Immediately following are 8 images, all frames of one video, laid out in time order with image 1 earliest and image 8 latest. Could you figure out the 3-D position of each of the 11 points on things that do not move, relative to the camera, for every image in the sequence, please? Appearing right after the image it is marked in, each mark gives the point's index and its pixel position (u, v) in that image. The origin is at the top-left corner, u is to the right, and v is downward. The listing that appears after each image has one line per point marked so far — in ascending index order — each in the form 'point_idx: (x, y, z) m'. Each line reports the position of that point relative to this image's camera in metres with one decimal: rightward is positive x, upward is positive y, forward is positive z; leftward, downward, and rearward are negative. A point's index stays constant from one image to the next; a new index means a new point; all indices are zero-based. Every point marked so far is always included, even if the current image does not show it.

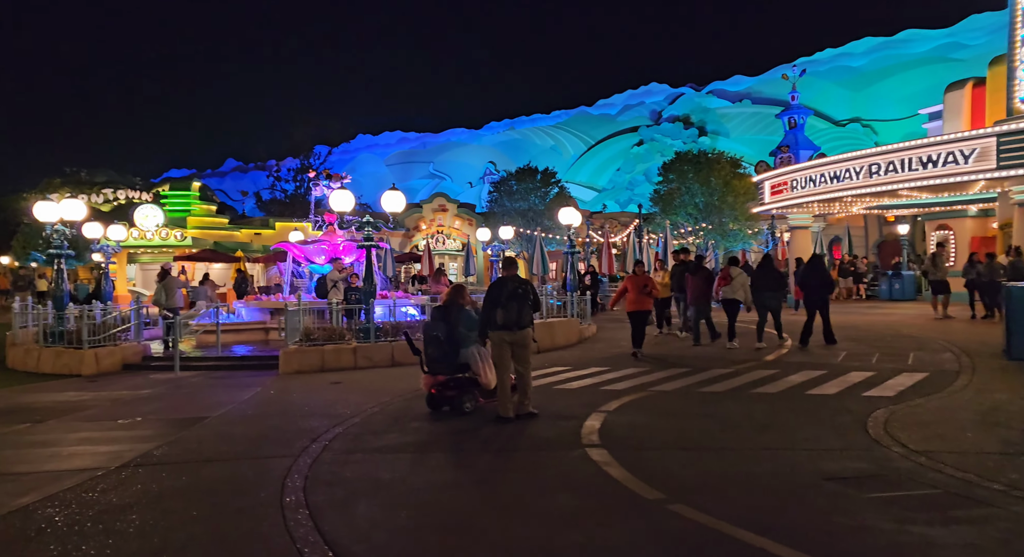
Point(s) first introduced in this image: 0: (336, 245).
0: (-4.3, +0.8, +17.5) m
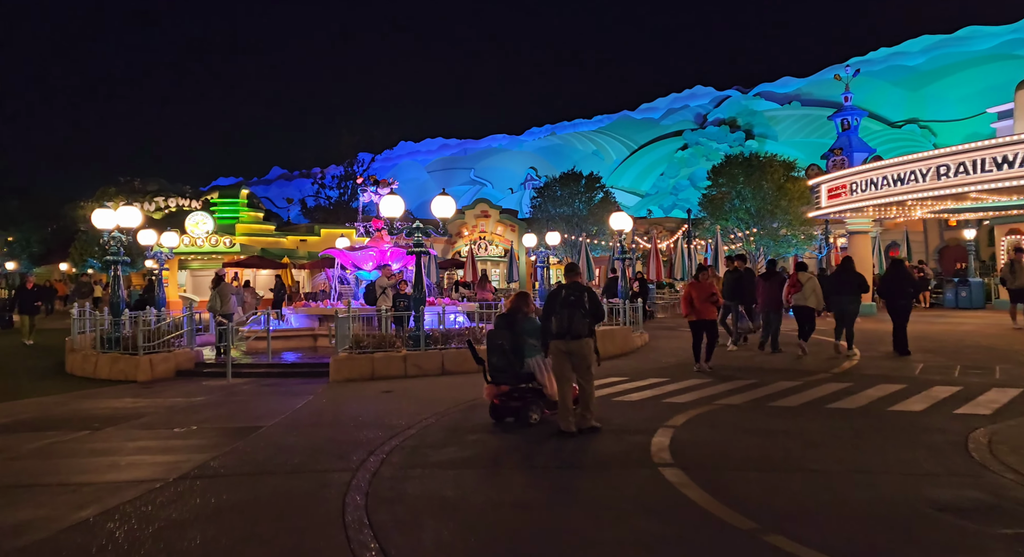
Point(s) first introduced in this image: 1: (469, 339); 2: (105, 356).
0: (-3.1, +0.6, +17.4) m
1: (-0.8, -1.1, +13.0) m
2: (-7.5, -1.4, +13.5) m
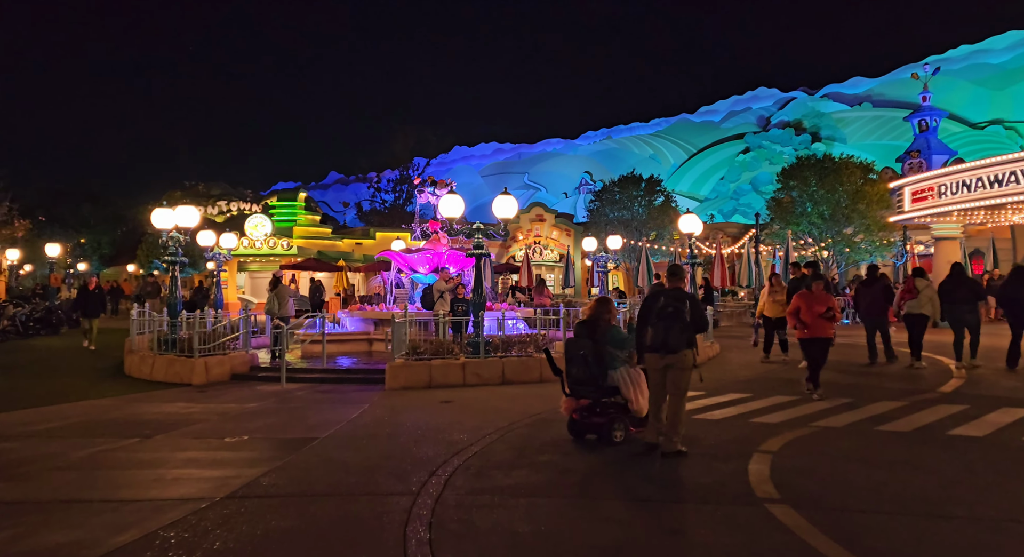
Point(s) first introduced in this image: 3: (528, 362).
0: (-1.7, +0.6, +16.9) m
1: (+0.3, -1.2, +12.4) m
2: (-6.4, -1.5, +13.3) m
3: (+0.3, -1.4, +12.0) m
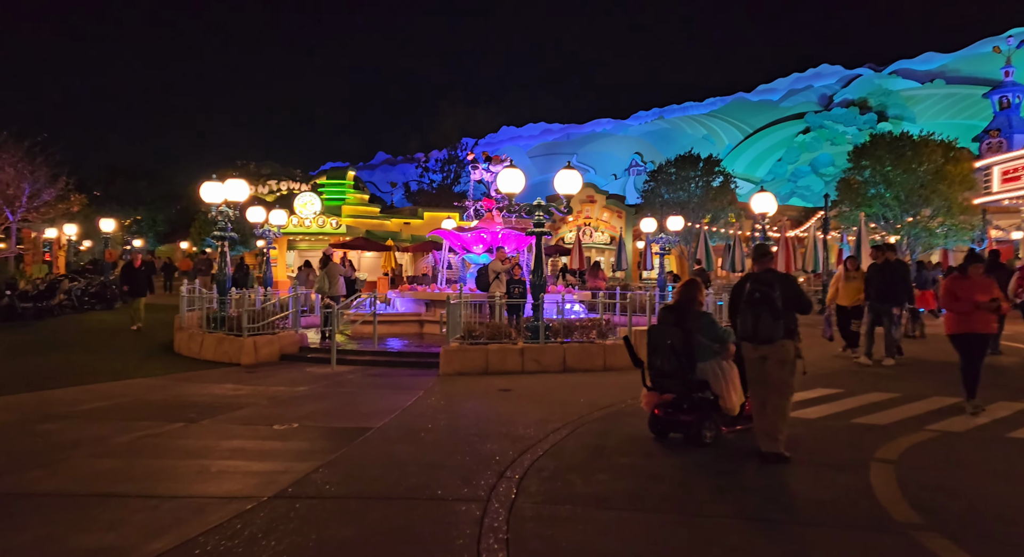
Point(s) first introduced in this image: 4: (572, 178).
0: (-0.4, +1.0, +16.2) m
1: (+1.3, -0.9, +11.6) m
2: (-5.4, -1.0, +12.9) m
3: (+1.2, -1.1, +11.2) m
4: (+1.0, +1.6, +11.4) m
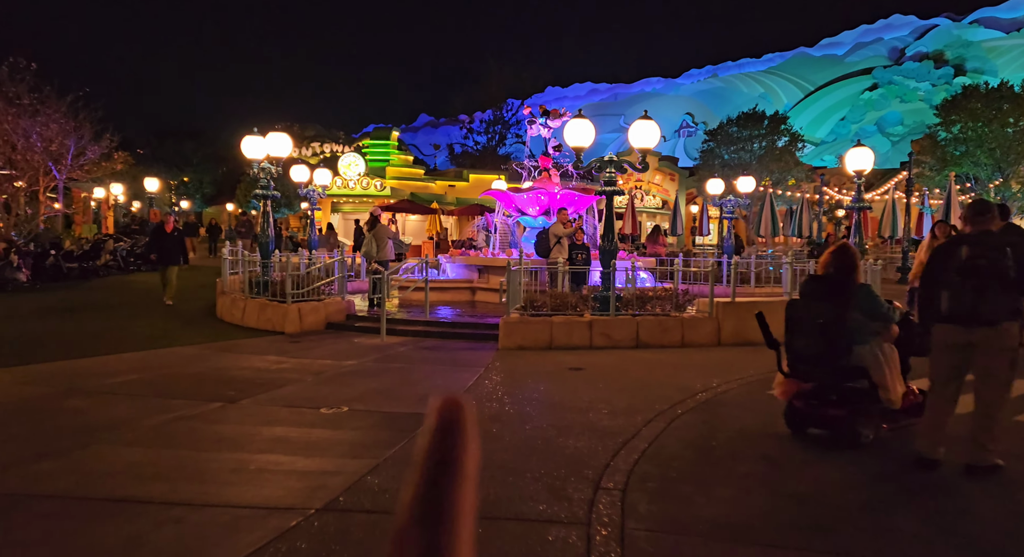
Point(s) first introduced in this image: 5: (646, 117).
0: (+0.8, +1.7, +15.0) m
1: (+2.3, -0.4, +10.4) m
2: (-4.3, -0.4, +12.1) m
3: (+2.1, -0.6, +10.0) m
4: (+1.9, +2.1, +10.2) m
5: (+1.9, +2.3, +10.4) m
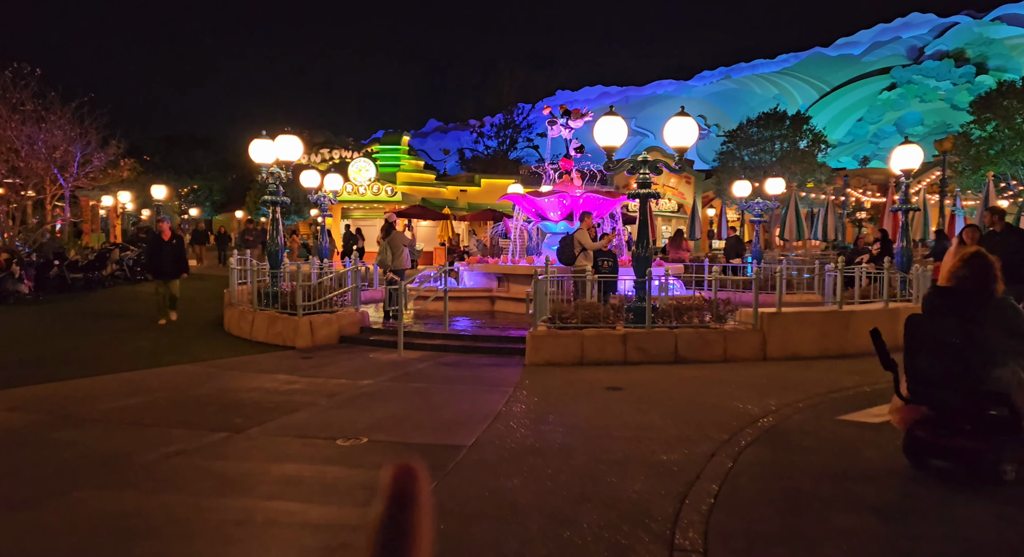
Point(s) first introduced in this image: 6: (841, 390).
0: (+1.2, +1.6, +14.3) m
1: (+2.6, -0.5, +9.6) m
2: (-3.9, -0.6, +11.4) m
3: (+2.5, -0.7, +9.3) m
4: (+2.3, +1.9, +9.4) m
5: (+2.3, +2.2, +9.6) m
6: (+3.4, -1.2, +7.5) m
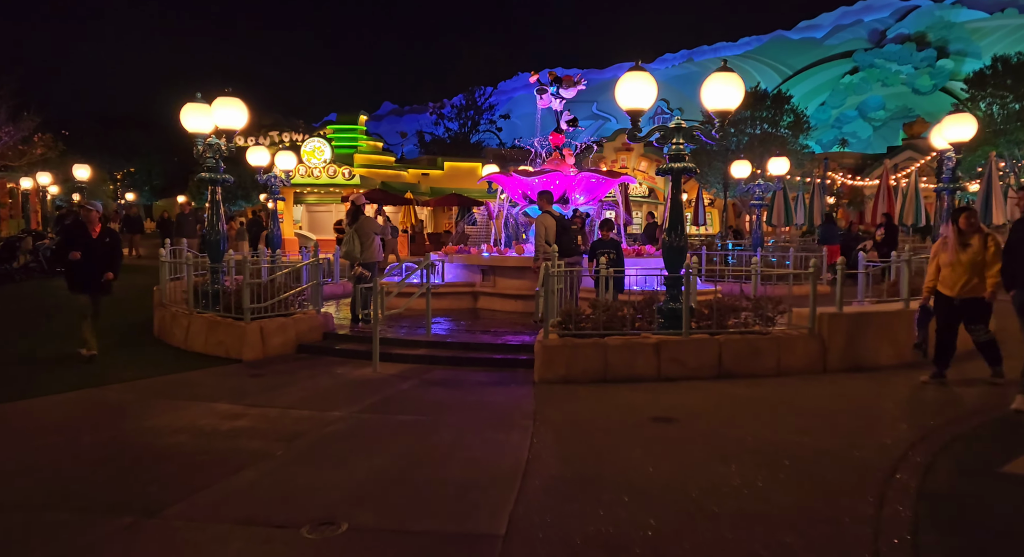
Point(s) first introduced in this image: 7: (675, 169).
0: (+1.0, +1.7, +12.4) m
1: (+2.7, -0.4, +7.9) m
2: (-4.0, -0.5, +9.3) m
3: (+2.6, -0.7, +7.5) m
4: (+2.3, +2.0, +7.6) m
5: (+2.3, +2.3, +7.8) m
6: (+3.6, -1.1, +5.9) m
7: (+1.8, +1.2, +8.0) m
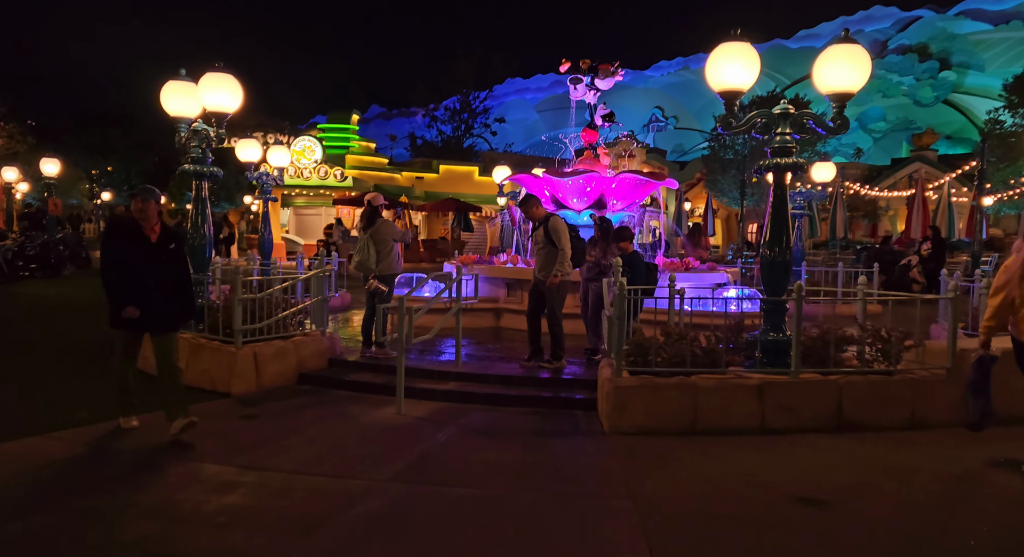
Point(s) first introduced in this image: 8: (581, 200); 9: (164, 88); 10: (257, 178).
0: (+1.4, +1.5, +10.9) m
1: (+3.2, -0.7, +6.4) m
2: (-3.5, -0.7, +7.6) m
3: (+3.1, -0.9, +6.0) m
4: (+2.9, +1.8, +6.1) m
5: (+2.9, +2.0, +6.3) m
6: (+4.2, -1.3, +4.4) m
7: (+2.3, +1.0, +6.5) m
8: (+1.1, +1.2, +11.2) m
9: (-4.1, +2.2, +8.5) m
10: (-5.9, +2.3, +16.8) m
